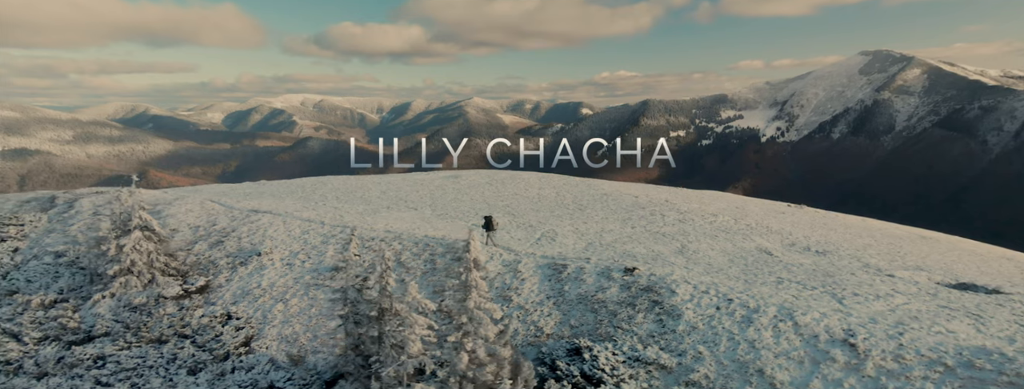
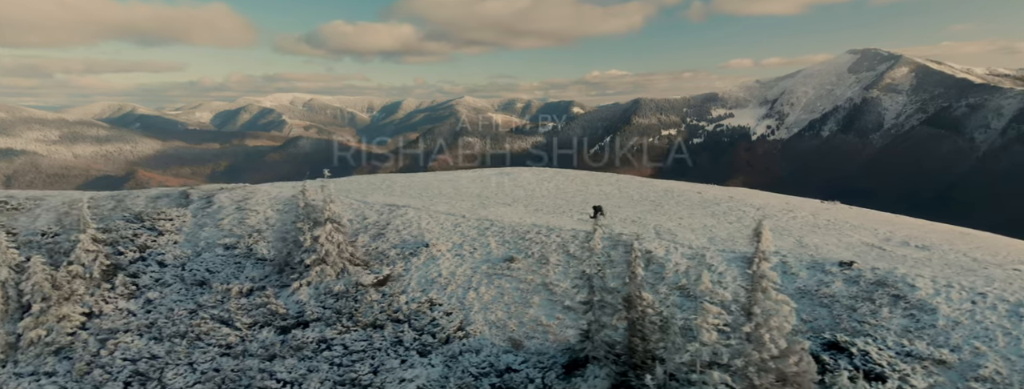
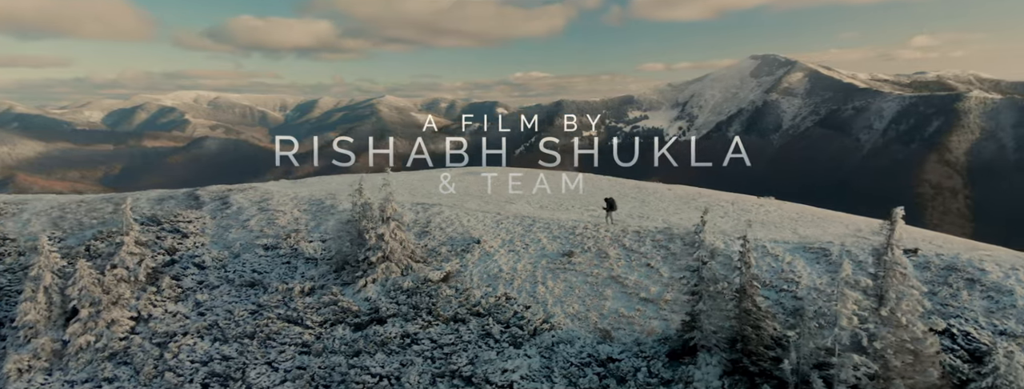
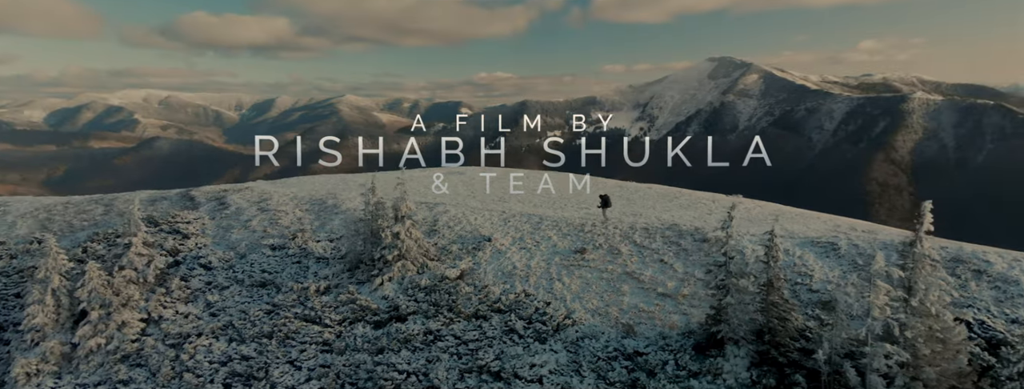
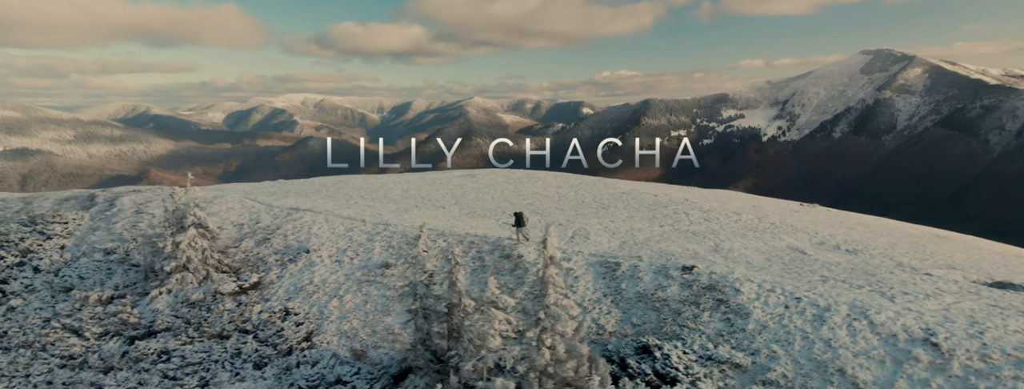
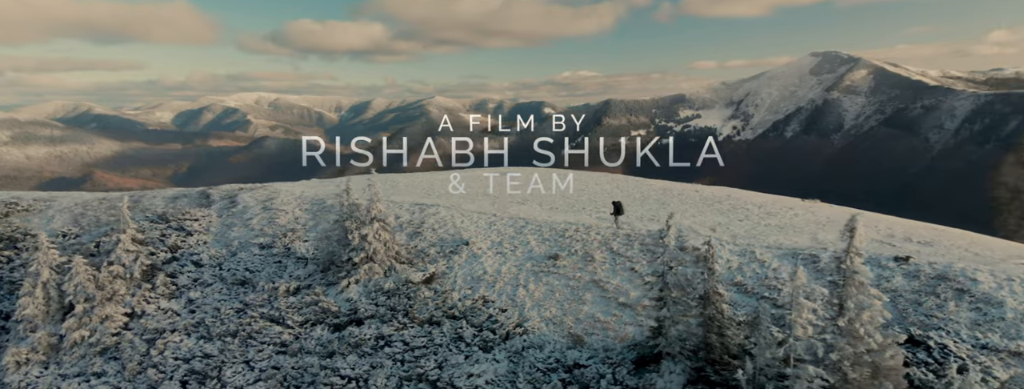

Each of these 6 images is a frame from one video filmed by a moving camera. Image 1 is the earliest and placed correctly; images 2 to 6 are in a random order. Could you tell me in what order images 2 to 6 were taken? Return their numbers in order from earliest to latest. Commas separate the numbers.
5, 2, 6, 3, 4
